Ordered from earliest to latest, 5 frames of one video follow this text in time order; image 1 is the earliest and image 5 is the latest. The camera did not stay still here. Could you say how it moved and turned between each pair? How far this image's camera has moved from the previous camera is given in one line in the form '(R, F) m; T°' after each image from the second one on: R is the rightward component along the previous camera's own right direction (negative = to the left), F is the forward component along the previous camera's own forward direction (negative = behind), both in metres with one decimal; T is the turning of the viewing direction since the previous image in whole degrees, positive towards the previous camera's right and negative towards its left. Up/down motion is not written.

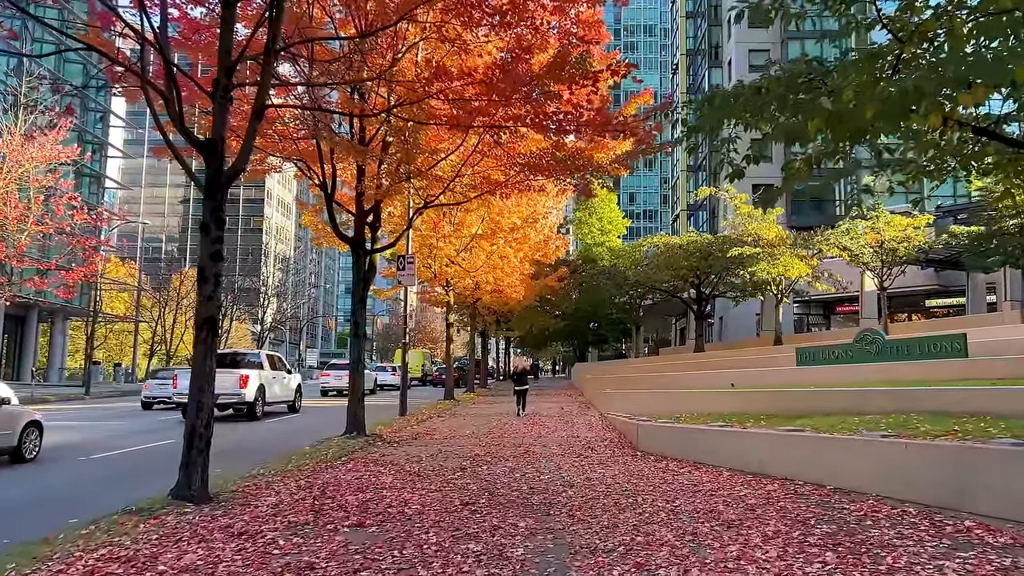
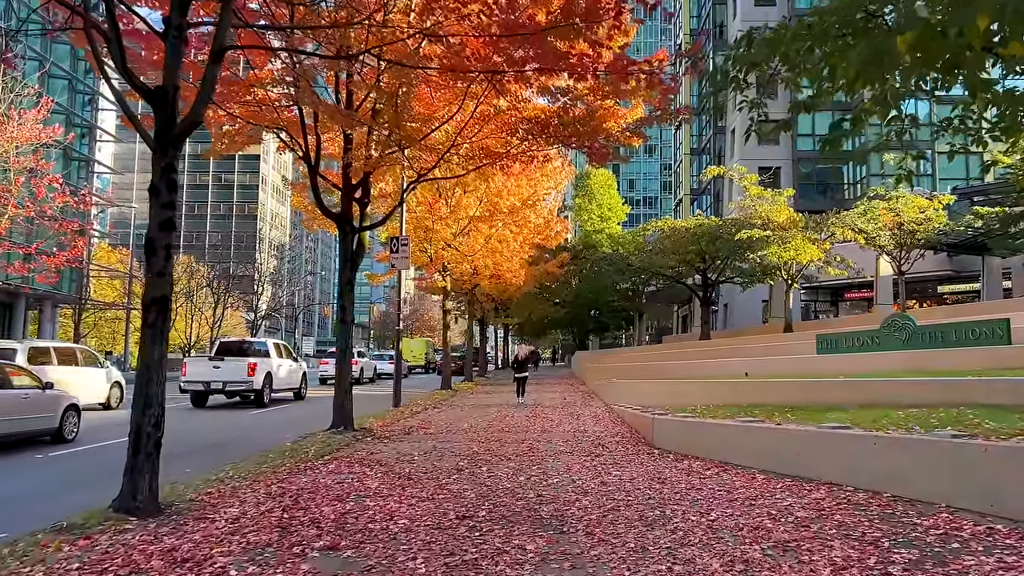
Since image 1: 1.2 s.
(-0.1, +1.1) m; 0°
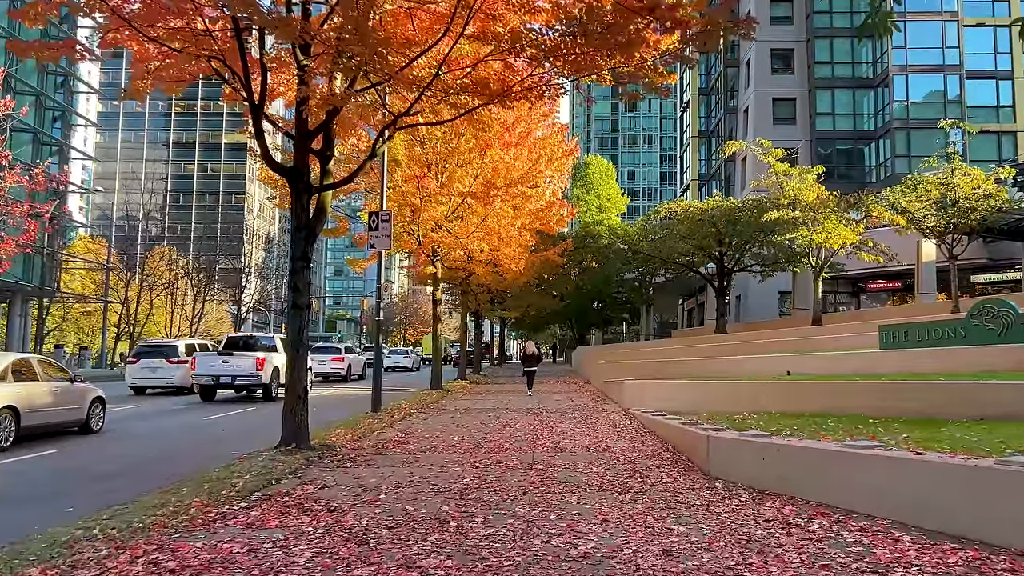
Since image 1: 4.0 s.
(-0.1, +2.7) m; 0°
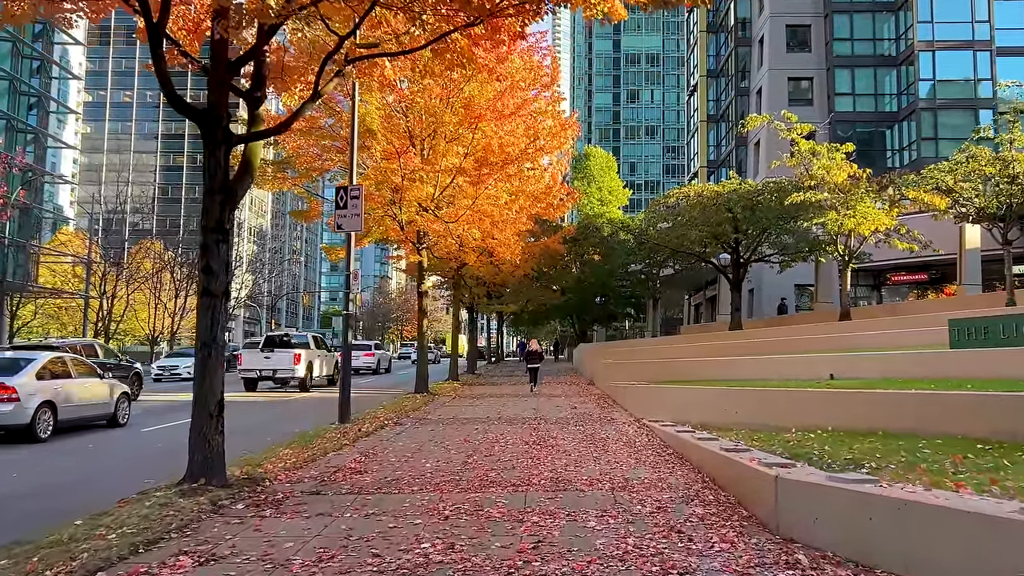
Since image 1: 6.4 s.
(+0.1, +2.3) m; 0°
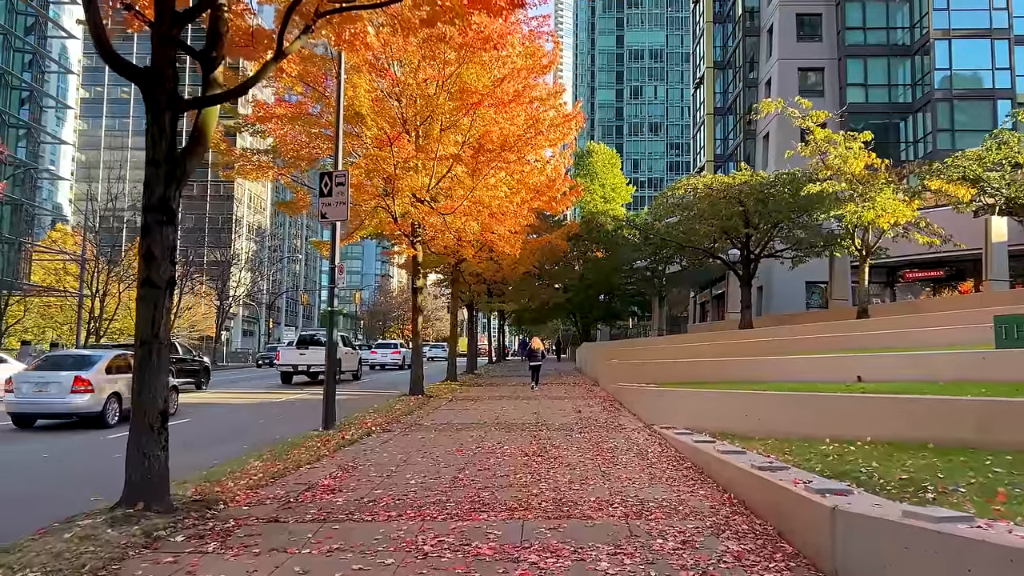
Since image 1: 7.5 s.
(+0.1, +1.0) m; 0°
